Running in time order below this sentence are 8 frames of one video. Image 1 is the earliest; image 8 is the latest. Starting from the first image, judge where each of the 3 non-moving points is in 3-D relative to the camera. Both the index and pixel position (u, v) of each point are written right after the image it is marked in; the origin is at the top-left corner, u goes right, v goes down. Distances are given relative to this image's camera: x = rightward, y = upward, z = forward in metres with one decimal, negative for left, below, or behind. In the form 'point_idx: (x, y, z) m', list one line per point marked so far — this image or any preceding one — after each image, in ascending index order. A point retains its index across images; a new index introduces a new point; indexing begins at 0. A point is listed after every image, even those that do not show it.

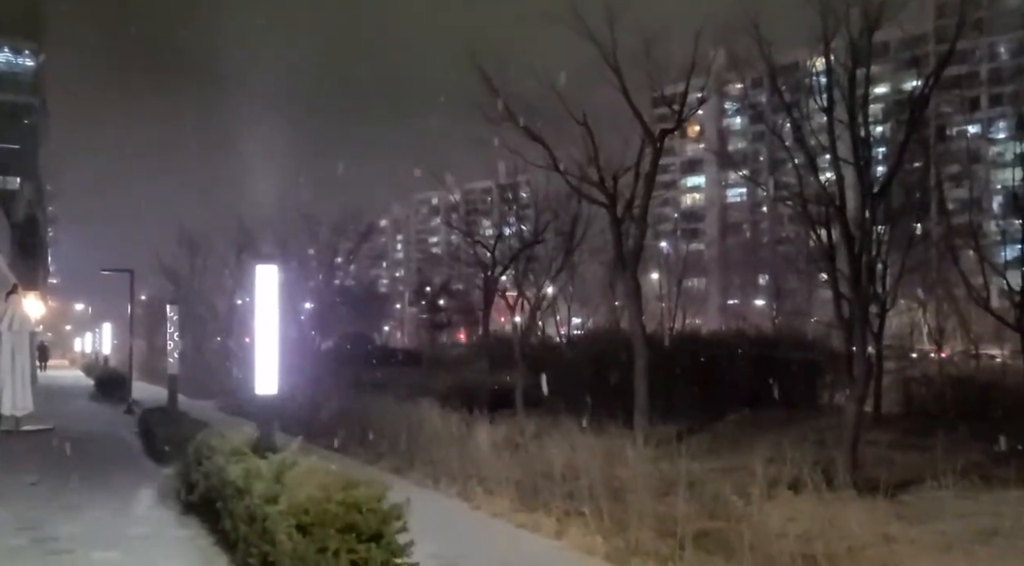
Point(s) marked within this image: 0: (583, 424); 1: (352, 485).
0: (+1.1, -2.2, +13.3) m
1: (-1.2, -1.5, +6.3) m
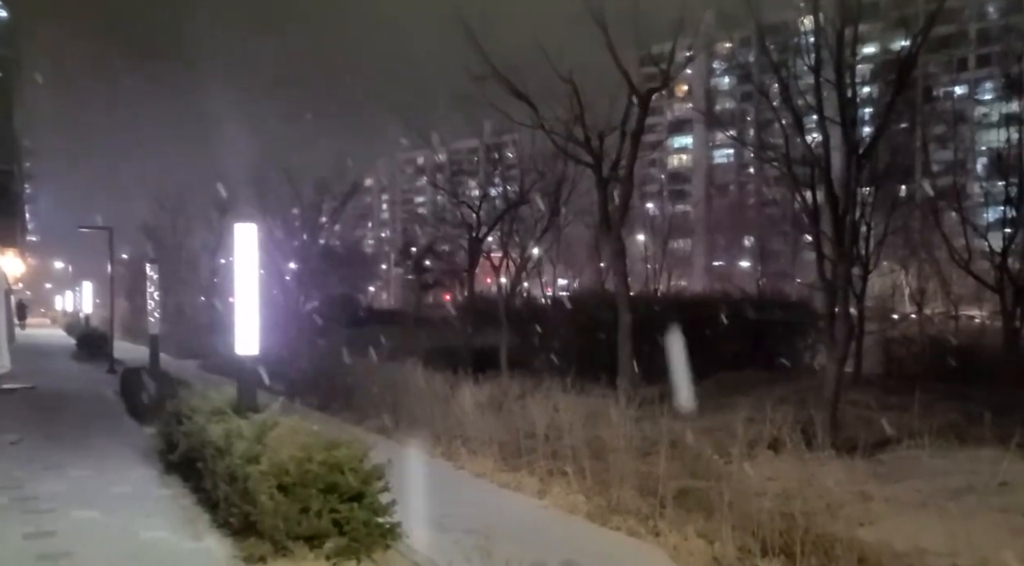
0: (+0.8, -1.6, +13.4) m
1: (-1.3, -1.2, +6.3) m
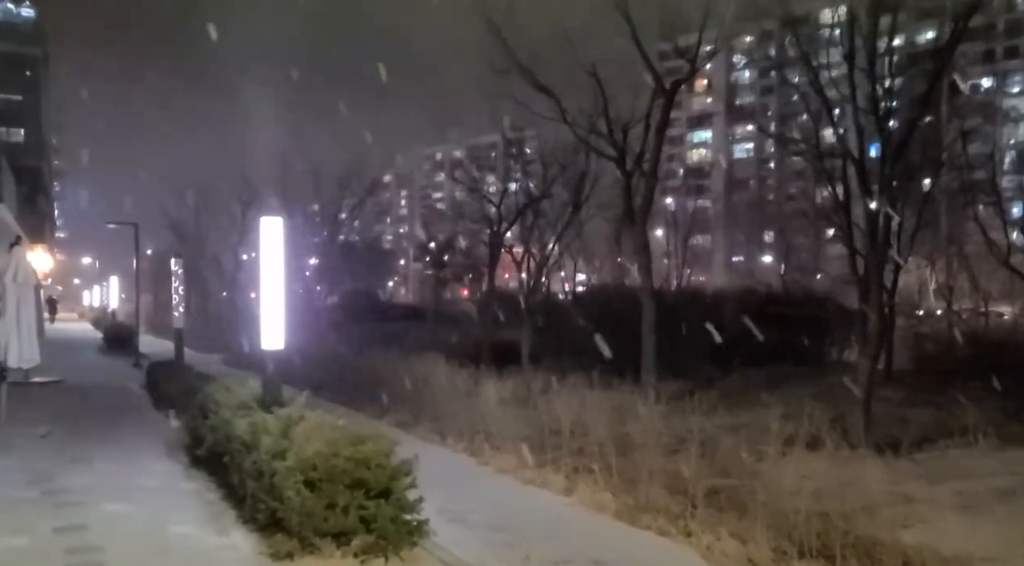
0: (+1.2, -1.5, +13.2) m
1: (-1.1, -1.1, +6.2) m
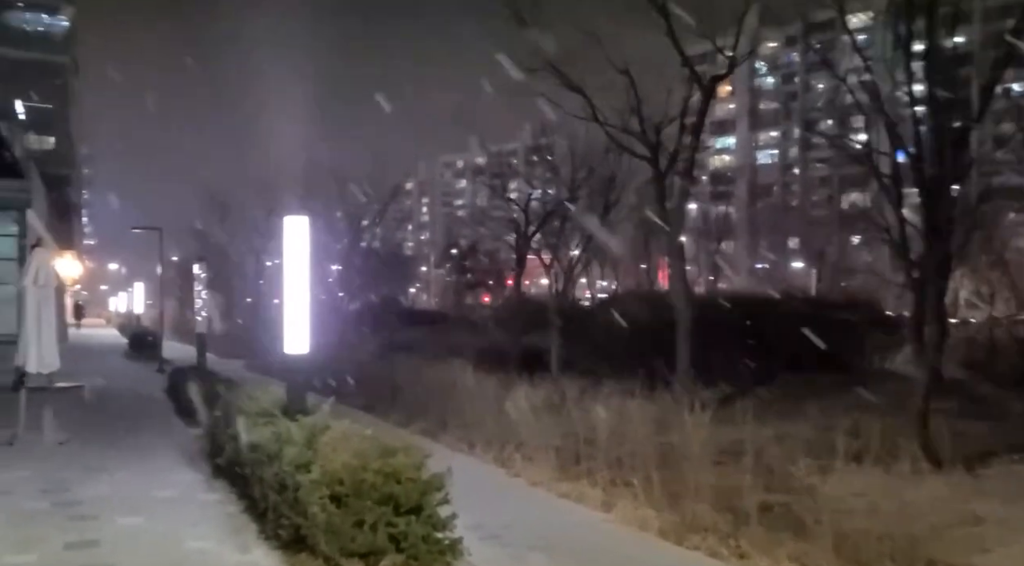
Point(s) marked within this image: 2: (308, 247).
0: (+1.6, -1.6, +12.8) m
1: (-0.8, -1.1, +5.8) m
2: (-1.9, +0.3, +8.1) m
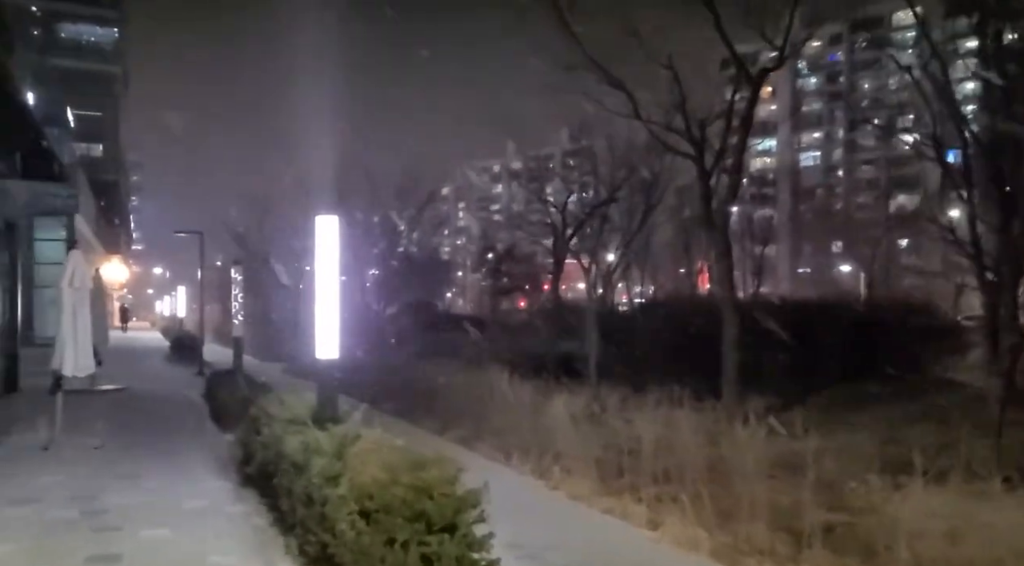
0: (+2.2, -1.6, +12.3) m
1: (-0.6, -1.2, +5.5) m
2: (-1.6, +0.3, +7.8) m
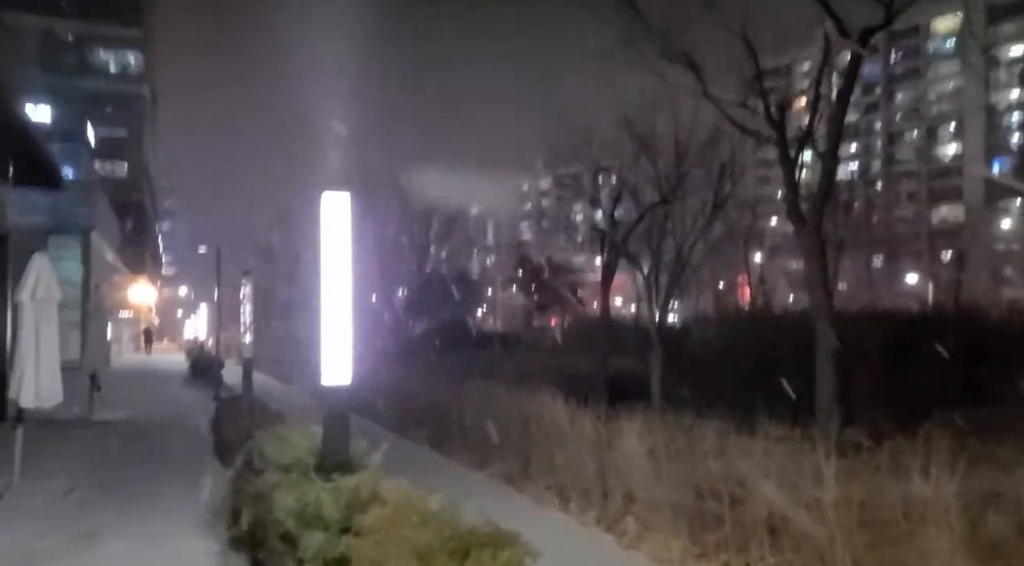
0: (+2.8, -1.7, +10.2) m
1: (-0.2, -1.1, +3.5) m
2: (-1.1, +0.3, +5.9) m
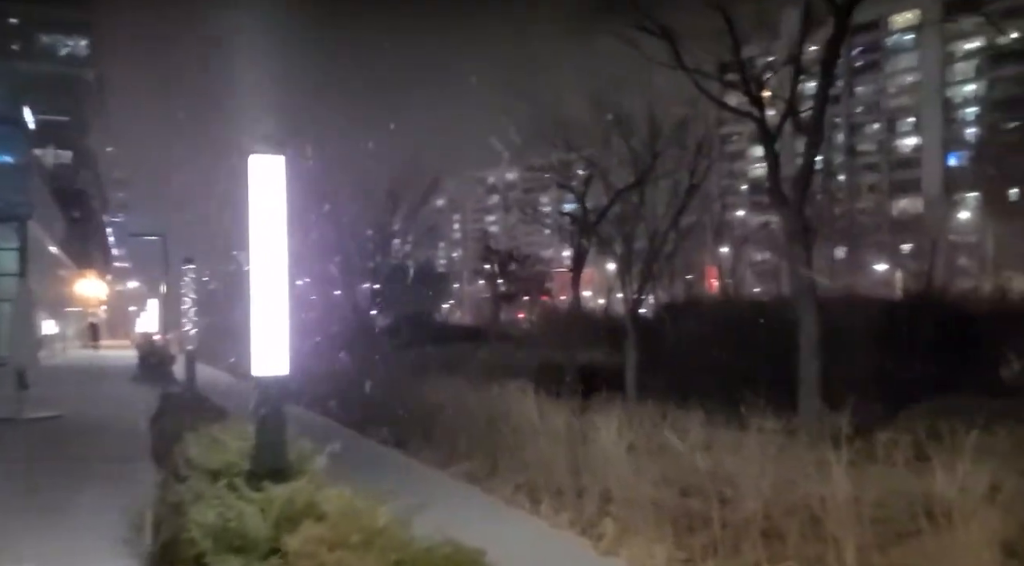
0: (+2.4, -1.5, +9.6) m
1: (-0.3, -1.0, +2.7) m
2: (-1.3, +0.4, +5.1) m
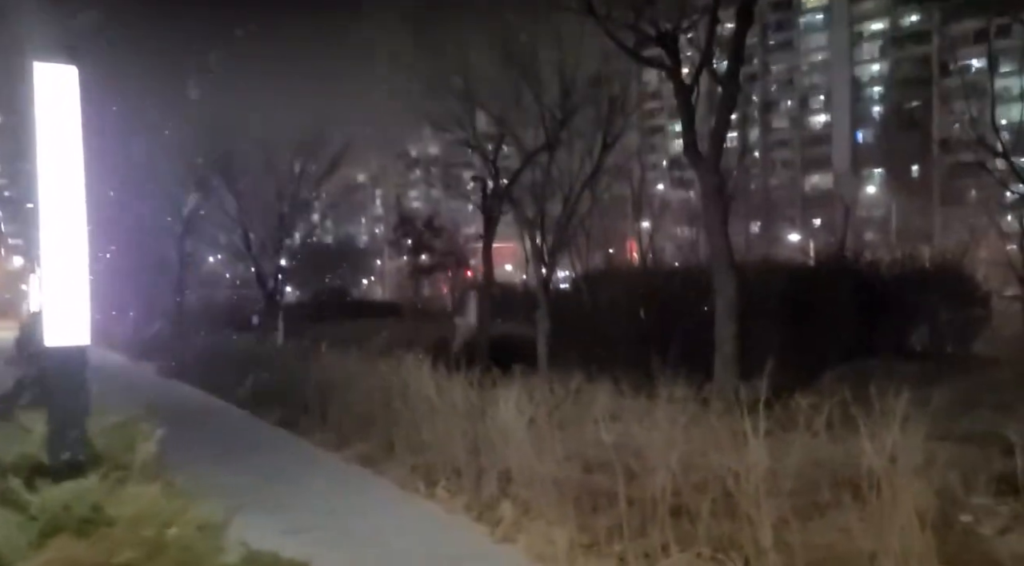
0: (+1.4, -1.1, +9.0) m
1: (-0.7, -0.8, +1.9) m
2: (-2.0, +0.7, +4.2) m
